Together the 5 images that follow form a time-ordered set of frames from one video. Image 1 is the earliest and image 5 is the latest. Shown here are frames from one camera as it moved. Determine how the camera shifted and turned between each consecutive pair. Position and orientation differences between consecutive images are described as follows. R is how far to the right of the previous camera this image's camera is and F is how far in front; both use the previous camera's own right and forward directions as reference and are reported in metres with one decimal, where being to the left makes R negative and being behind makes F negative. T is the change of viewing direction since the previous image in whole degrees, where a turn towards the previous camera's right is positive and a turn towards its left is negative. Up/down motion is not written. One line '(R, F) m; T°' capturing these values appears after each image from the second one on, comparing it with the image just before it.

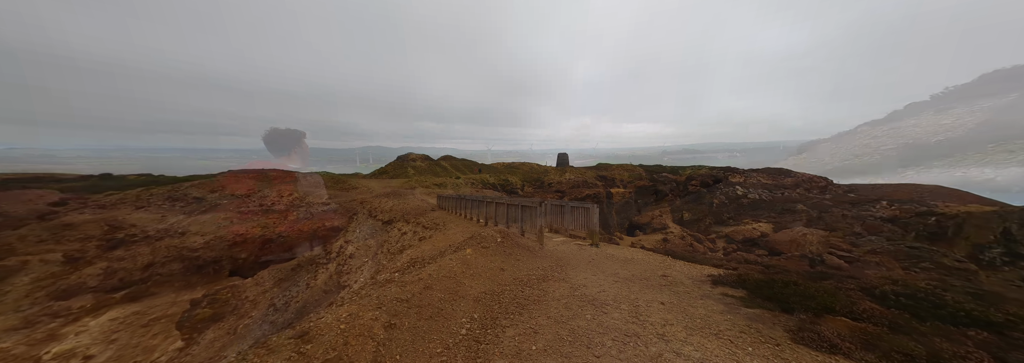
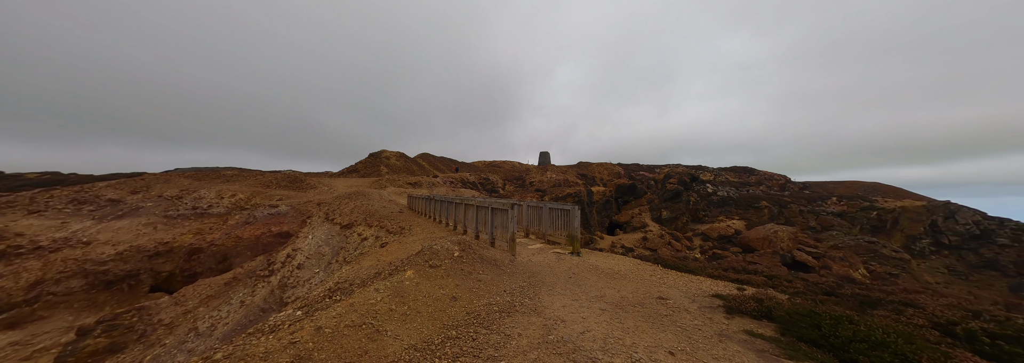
(+0.4, +1.2) m; +4°
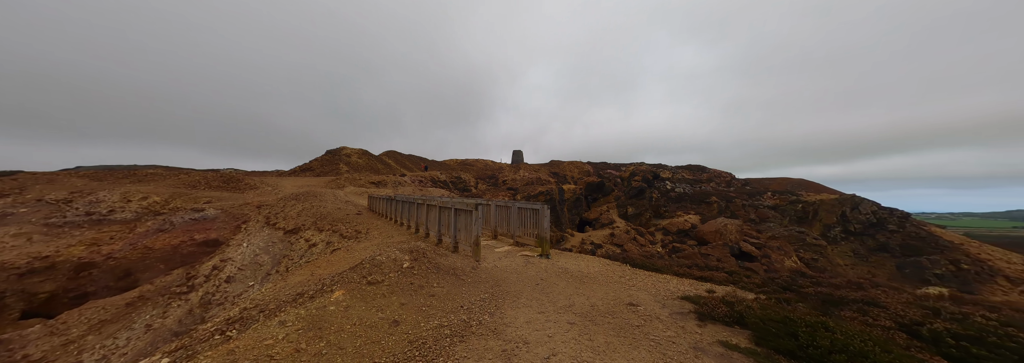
(+0.2, +0.5) m; +6°
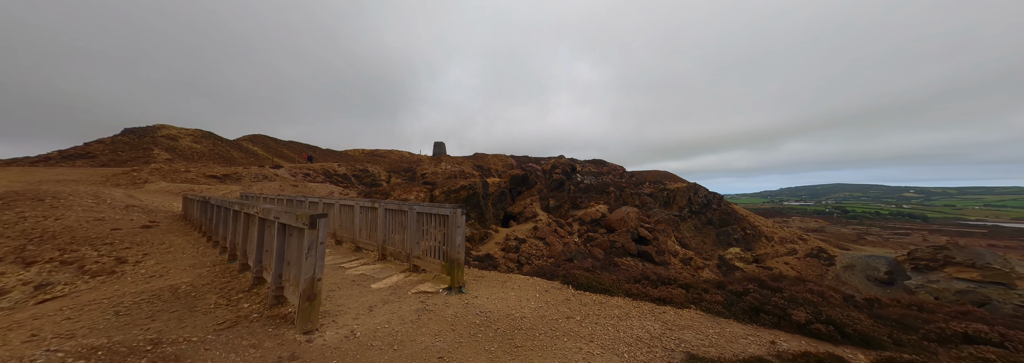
(+0.6, +2.5) m; +17°
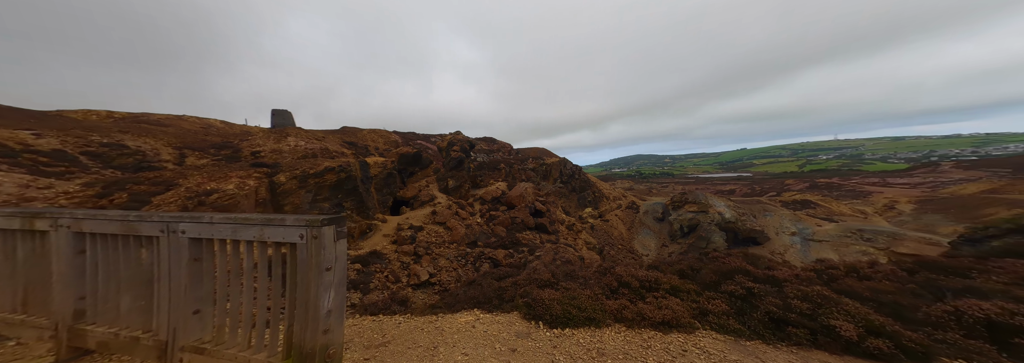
(-0.4, +2.5) m; +24°
